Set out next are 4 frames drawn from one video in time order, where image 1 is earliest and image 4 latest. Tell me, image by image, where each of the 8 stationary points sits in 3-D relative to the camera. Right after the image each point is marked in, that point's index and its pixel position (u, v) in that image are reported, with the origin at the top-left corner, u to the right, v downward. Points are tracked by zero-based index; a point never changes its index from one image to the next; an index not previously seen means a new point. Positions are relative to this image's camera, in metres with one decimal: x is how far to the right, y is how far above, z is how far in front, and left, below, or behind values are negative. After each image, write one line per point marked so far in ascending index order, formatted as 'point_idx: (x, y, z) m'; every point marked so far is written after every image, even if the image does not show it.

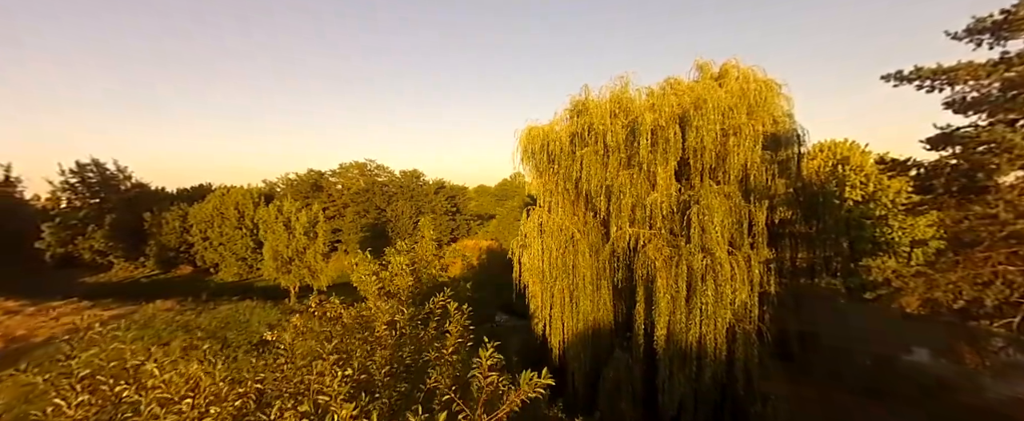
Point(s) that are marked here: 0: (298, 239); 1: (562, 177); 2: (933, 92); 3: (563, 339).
0: (-10.2, -1.4, +19.7) m
1: (+1.2, +0.8, +9.7) m
2: (+6.5, +1.8, +6.4) m
3: (+1.2, -3.0, +9.8) m
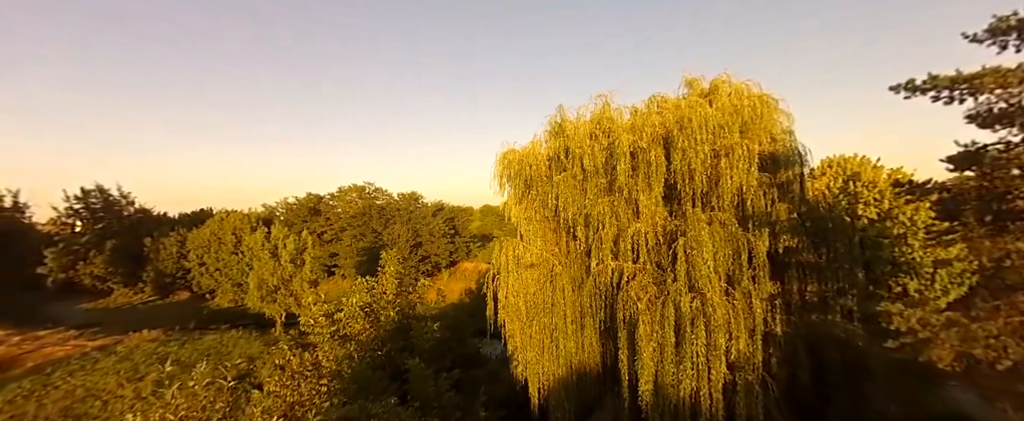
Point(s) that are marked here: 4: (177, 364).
0: (-10.5, -2.6, +19.1) m
1: (+0.6, +0.1, +8.8) m
2: (+5.8, +1.4, +5.4) m
3: (+0.6, -3.7, +8.8) m
4: (-14.2, -6.5, +17.6) m
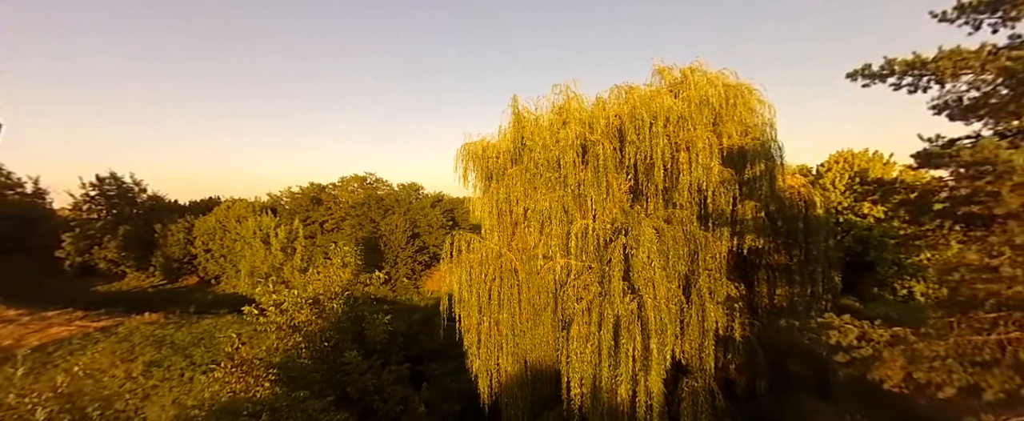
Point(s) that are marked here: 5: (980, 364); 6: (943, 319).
0: (-11.0, -2.1, +19.2) m
1: (-0.3, +0.3, +8.5) m
2: (+4.7, +1.4, +4.8) m
3: (-0.4, -3.5, +8.5) m
4: (-14.9, -5.9, +18.0) m
5: (+4.4, -1.5, +3.9) m
6: (+4.7, -1.2, +4.5) m
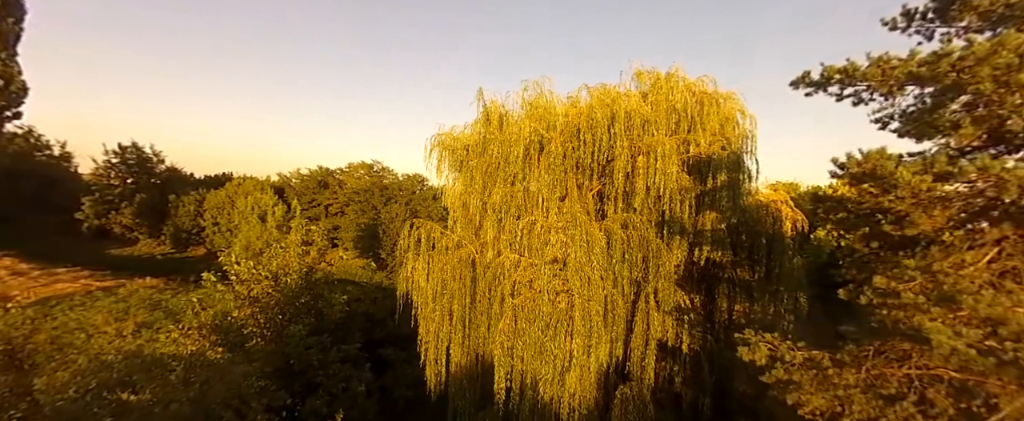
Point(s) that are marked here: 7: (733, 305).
0: (-11.5, -1.0, +19.6) m
1: (-1.1, +0.4, +8.5) m
2: (+3.9, +1.2, +4.7) m
3: (-1.4, -3.3, +8.5) m
4: (-15.7, -4.6, +18.6) m
5: (+3.3, -1.6, +3.7) m
6: (+3.7, -1.4, +4.3) m
7: (+4.0, -1.7, +7.6) m
